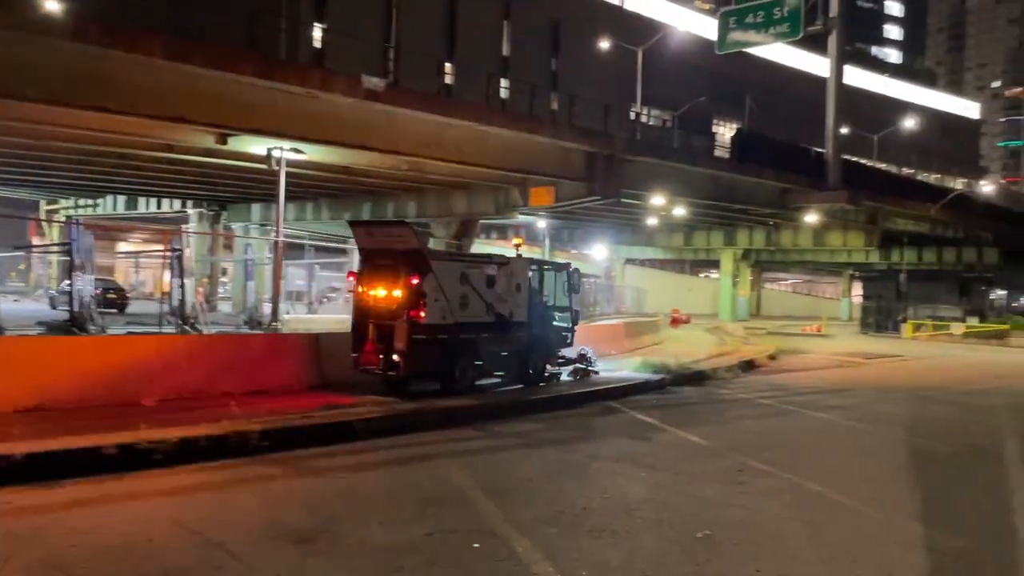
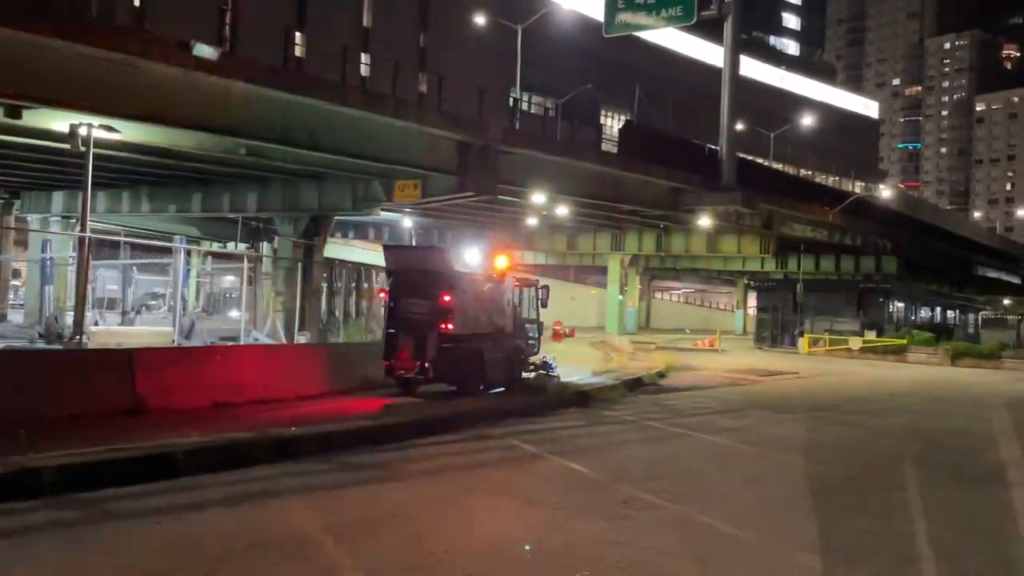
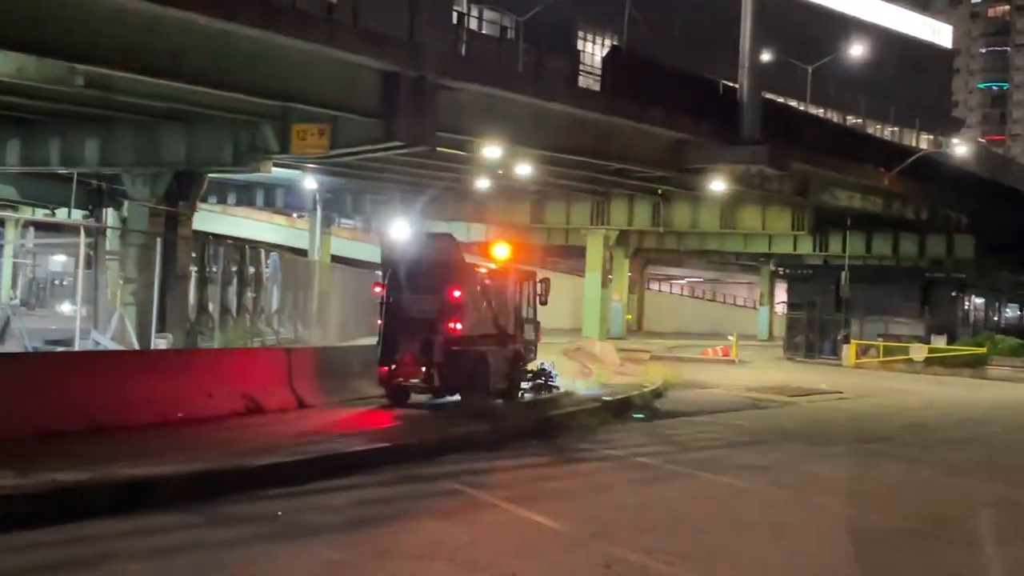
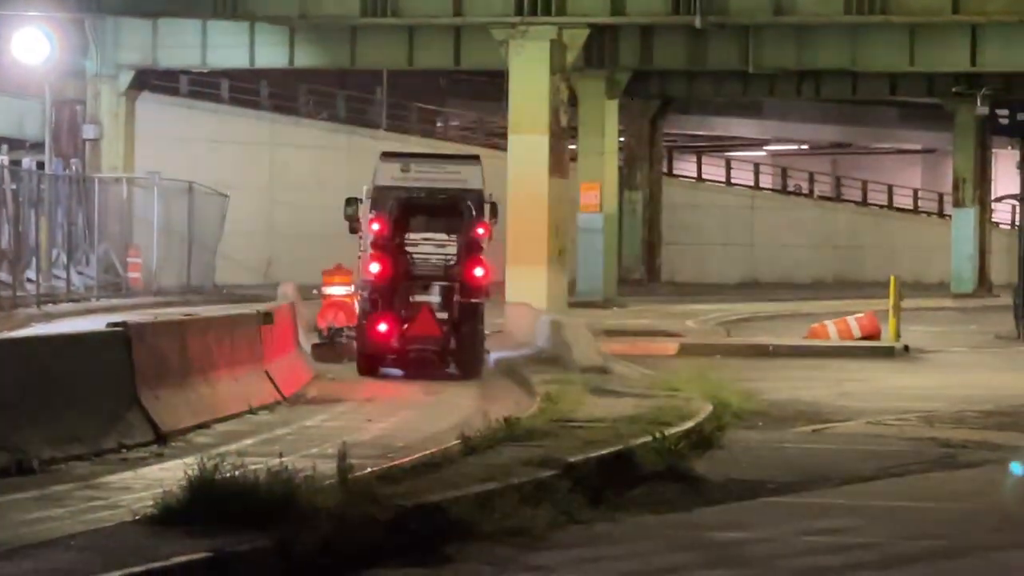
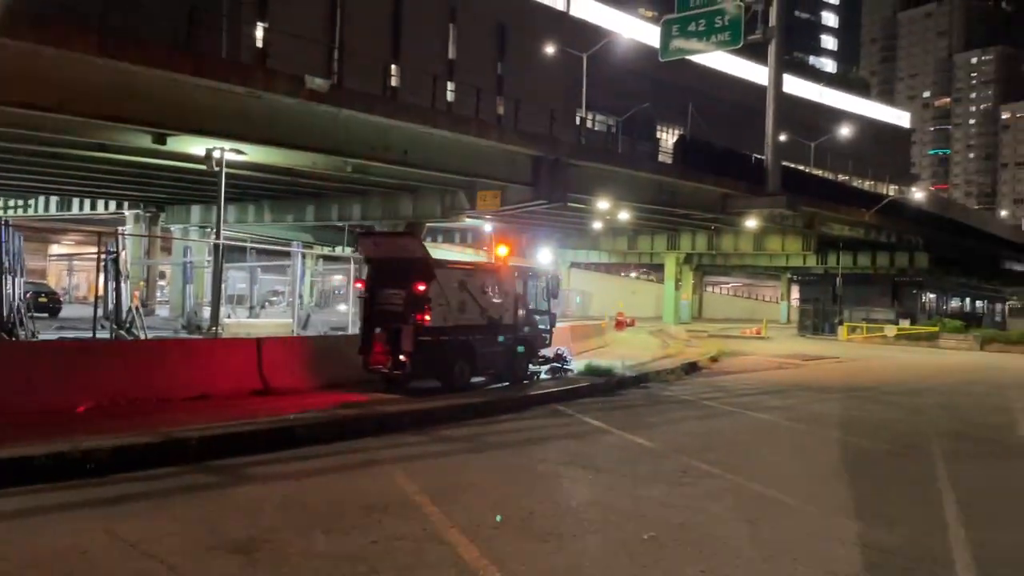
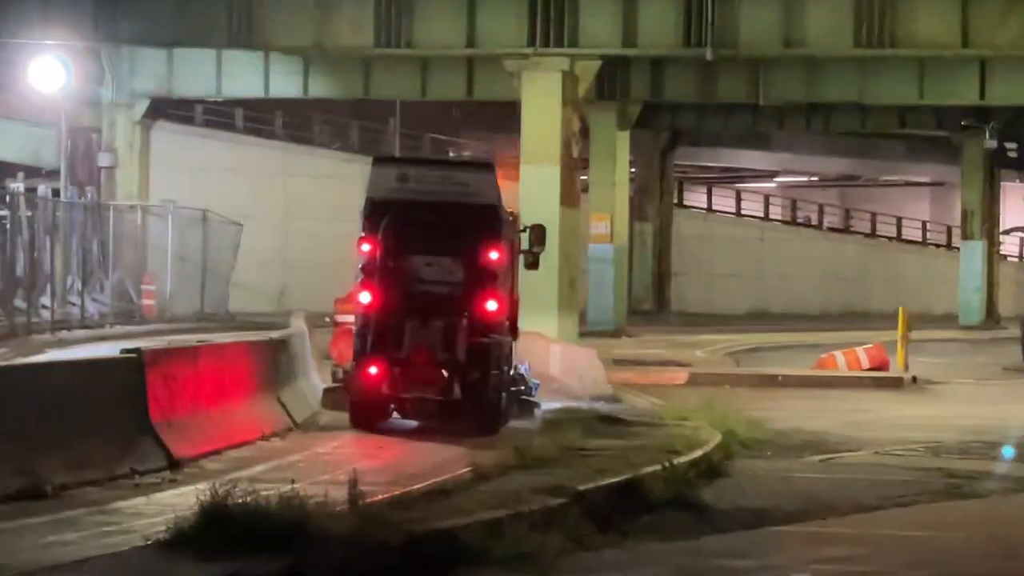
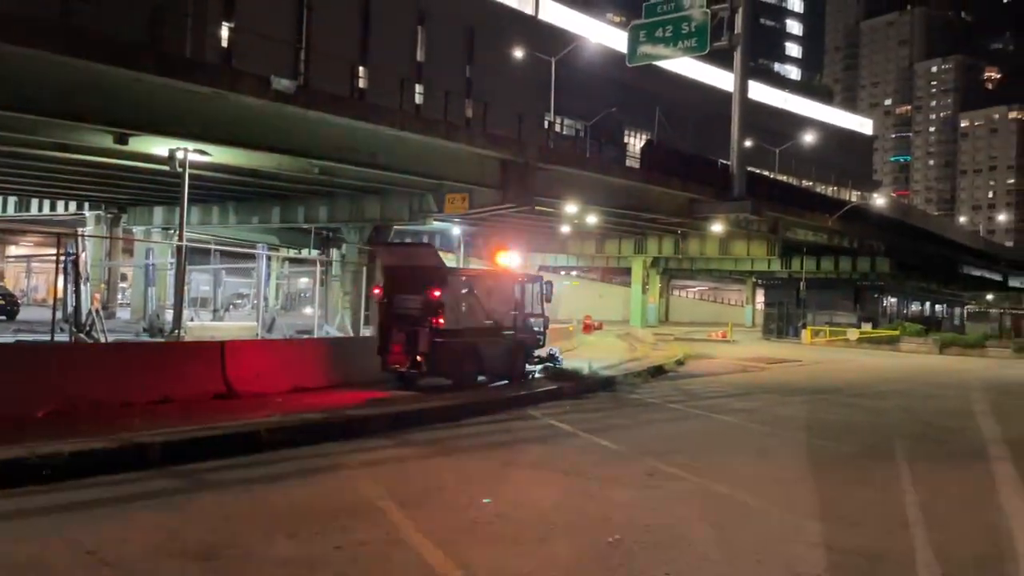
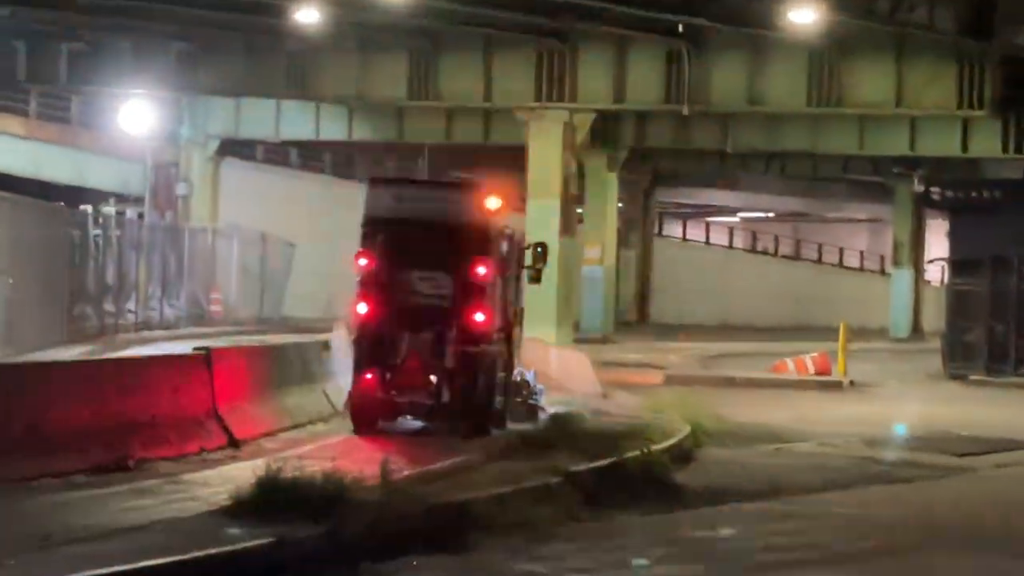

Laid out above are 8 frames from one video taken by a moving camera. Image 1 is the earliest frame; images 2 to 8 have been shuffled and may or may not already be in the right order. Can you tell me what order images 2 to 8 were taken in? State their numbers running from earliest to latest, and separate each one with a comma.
5, 7, 2, 3, 8, 6, 4
